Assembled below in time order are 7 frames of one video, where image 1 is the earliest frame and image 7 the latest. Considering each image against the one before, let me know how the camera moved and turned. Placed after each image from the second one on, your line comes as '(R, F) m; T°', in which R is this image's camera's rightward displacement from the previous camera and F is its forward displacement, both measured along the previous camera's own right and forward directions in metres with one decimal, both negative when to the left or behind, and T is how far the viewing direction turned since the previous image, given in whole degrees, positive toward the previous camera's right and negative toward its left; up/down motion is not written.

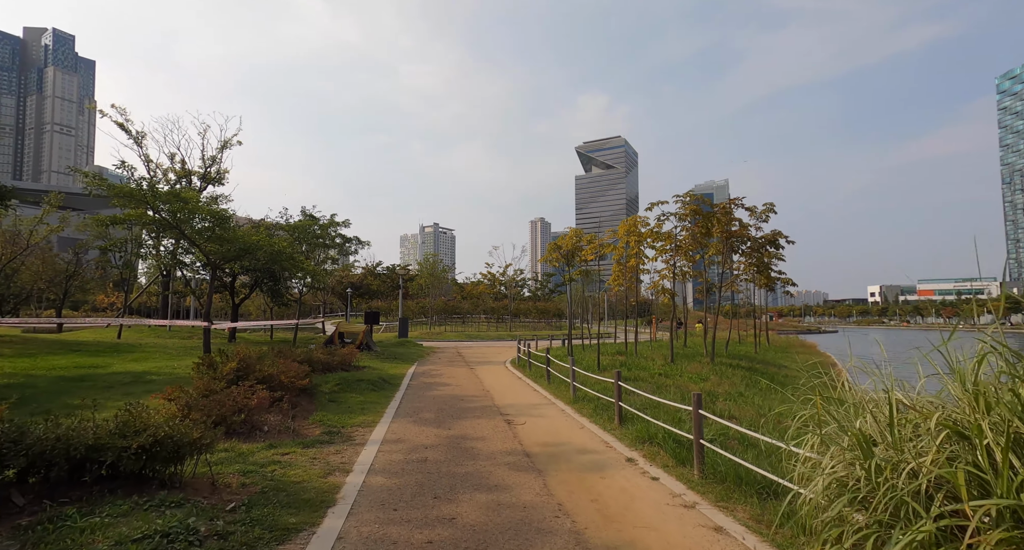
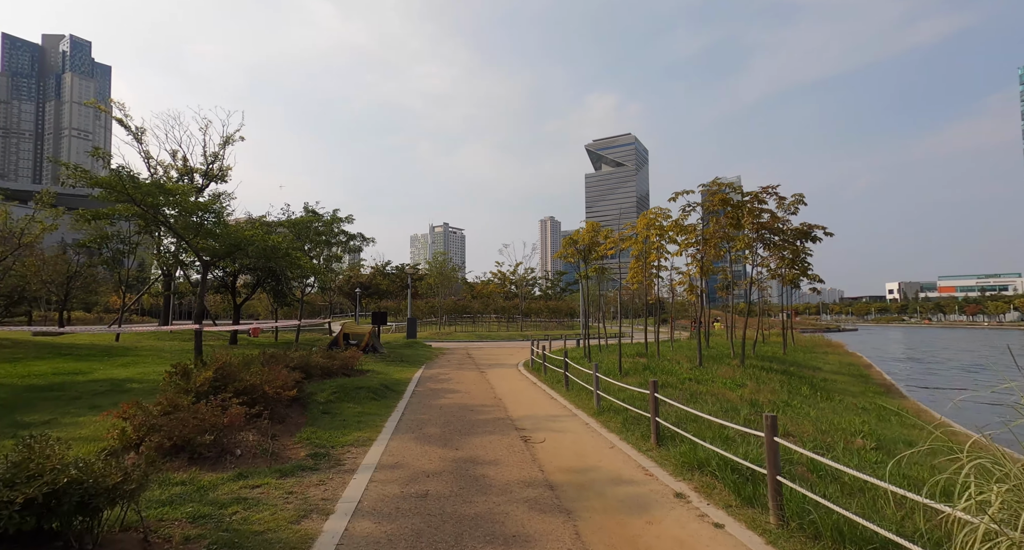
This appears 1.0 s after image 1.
(-0.1, +1.1) m; -1°
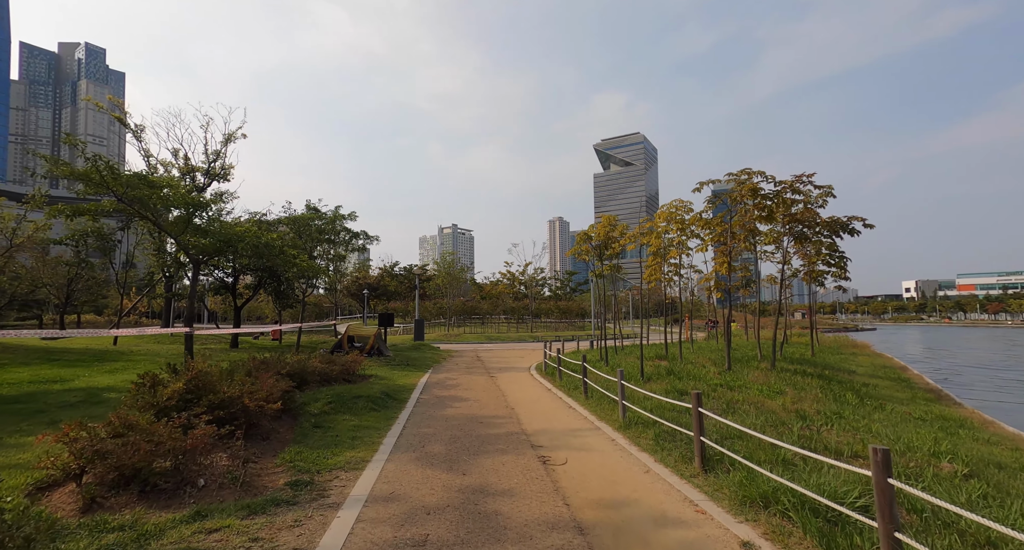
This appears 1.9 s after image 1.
(-0.1, +0.9) m; -1°
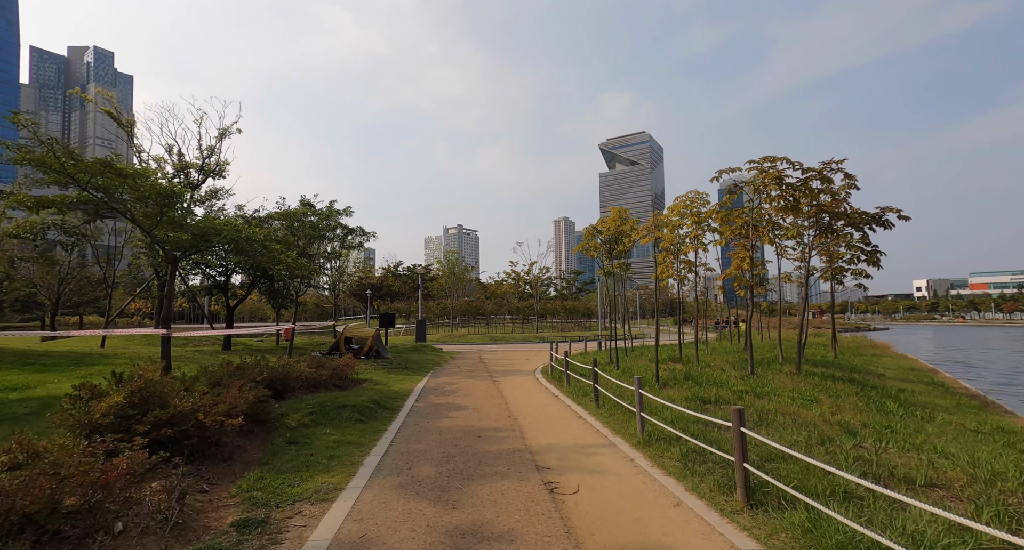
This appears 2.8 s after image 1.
(+0.1, +0.9) m; -1°
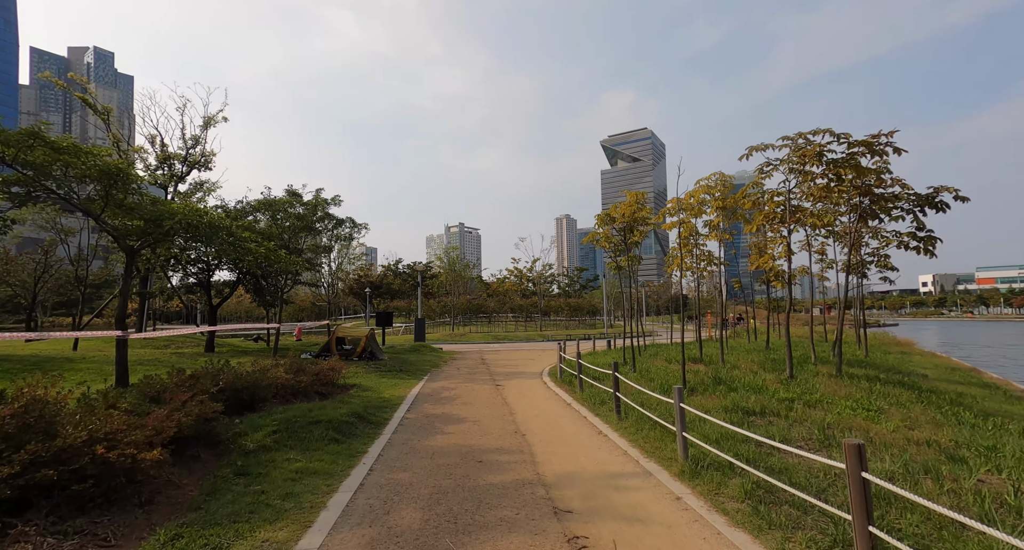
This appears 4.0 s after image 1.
(-0.1, +1.4) m; 0°
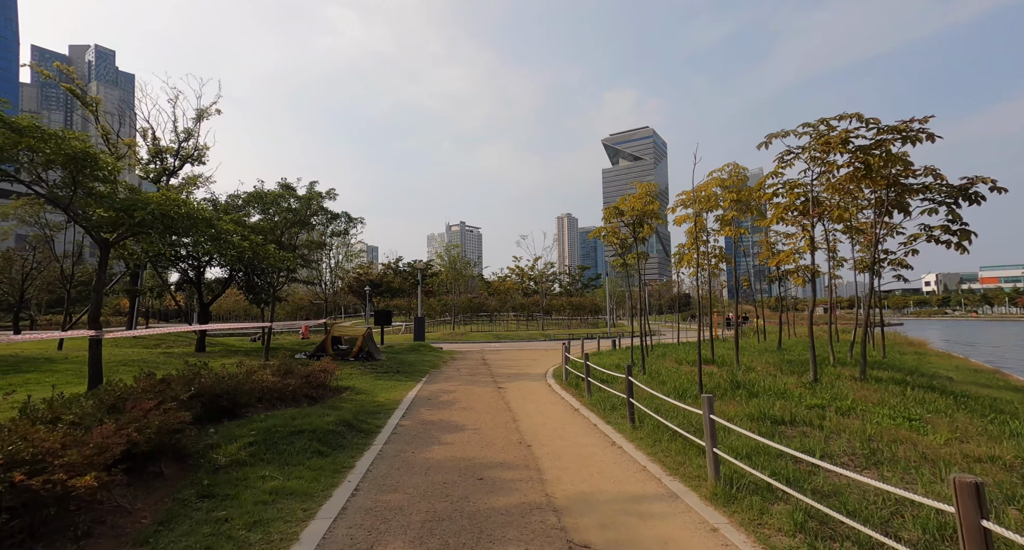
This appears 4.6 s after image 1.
(0.0, +0.7) m; 0°
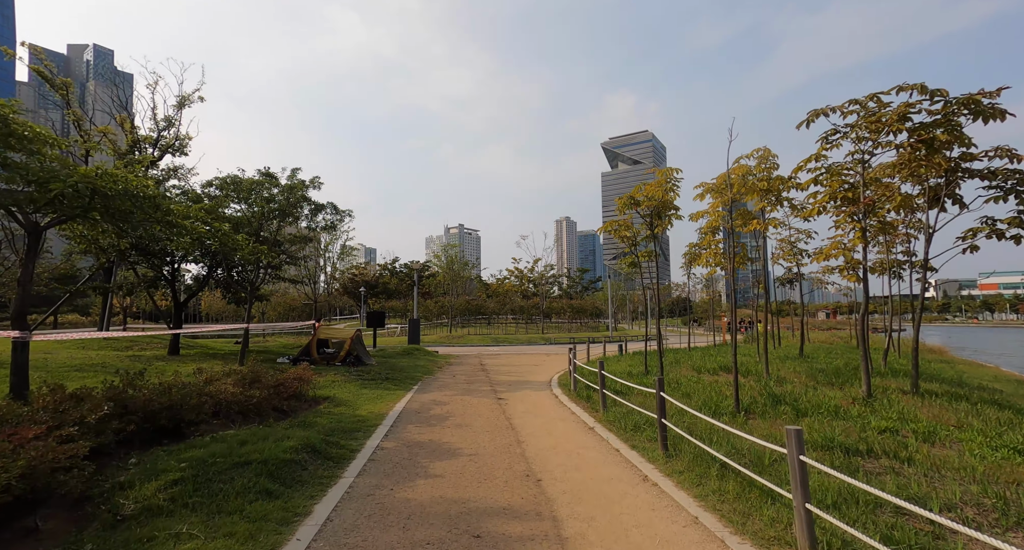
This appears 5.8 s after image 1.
(-0.1, +1.3) m; 0°
